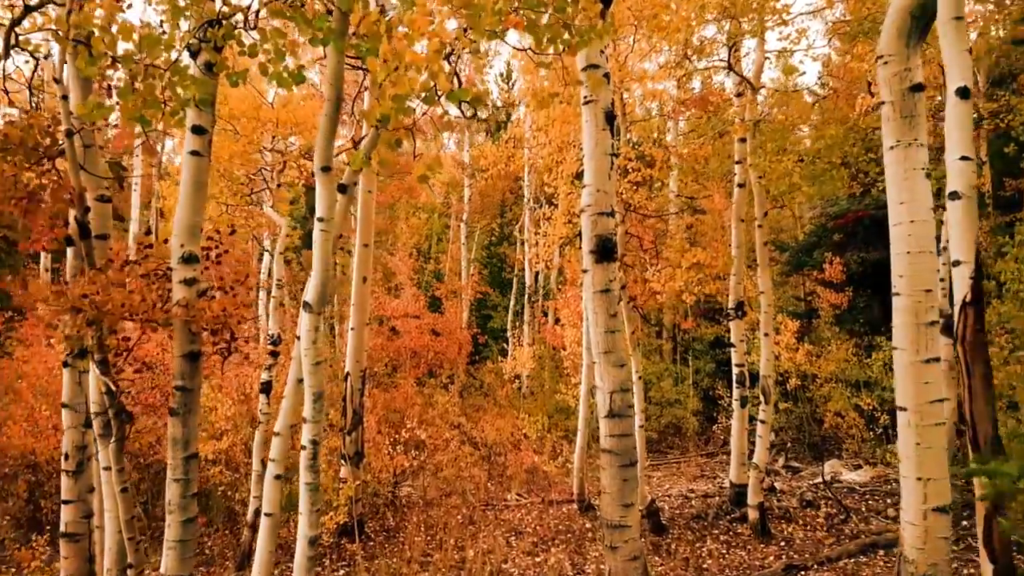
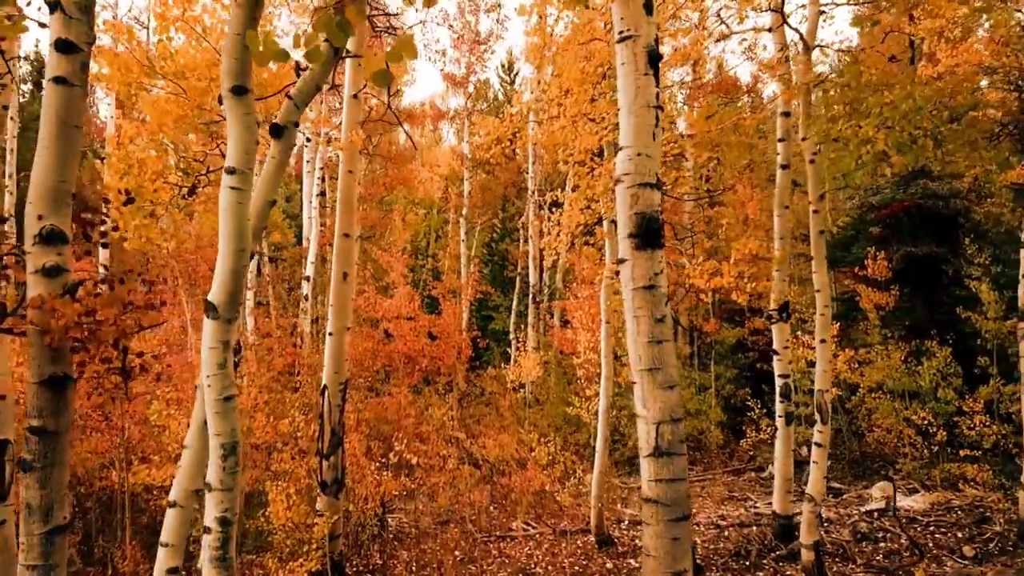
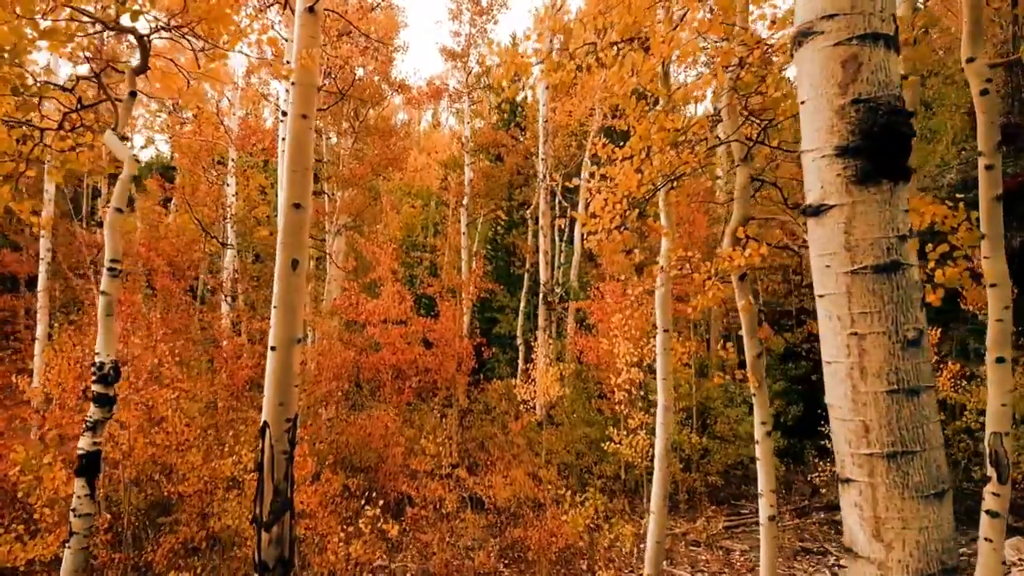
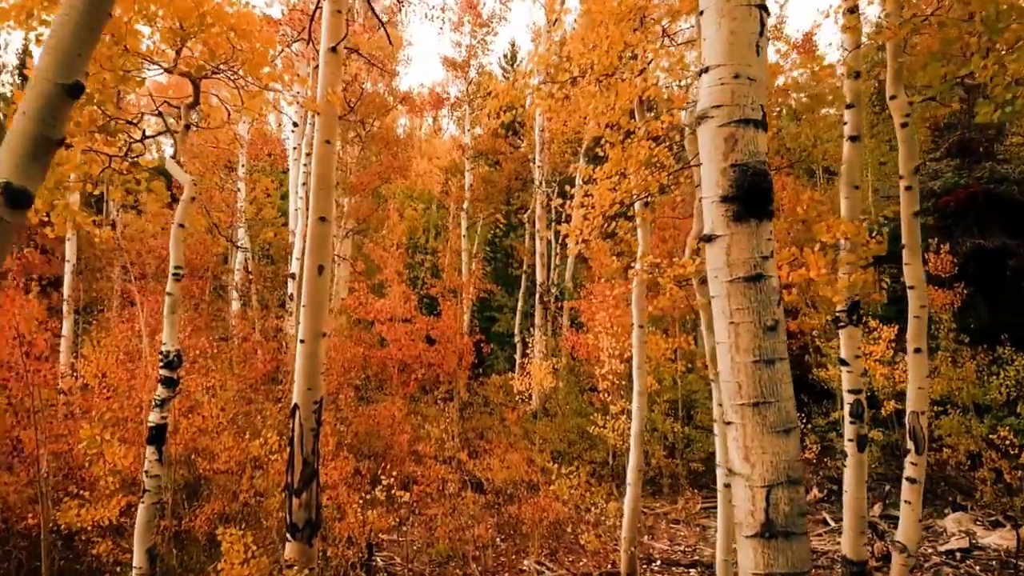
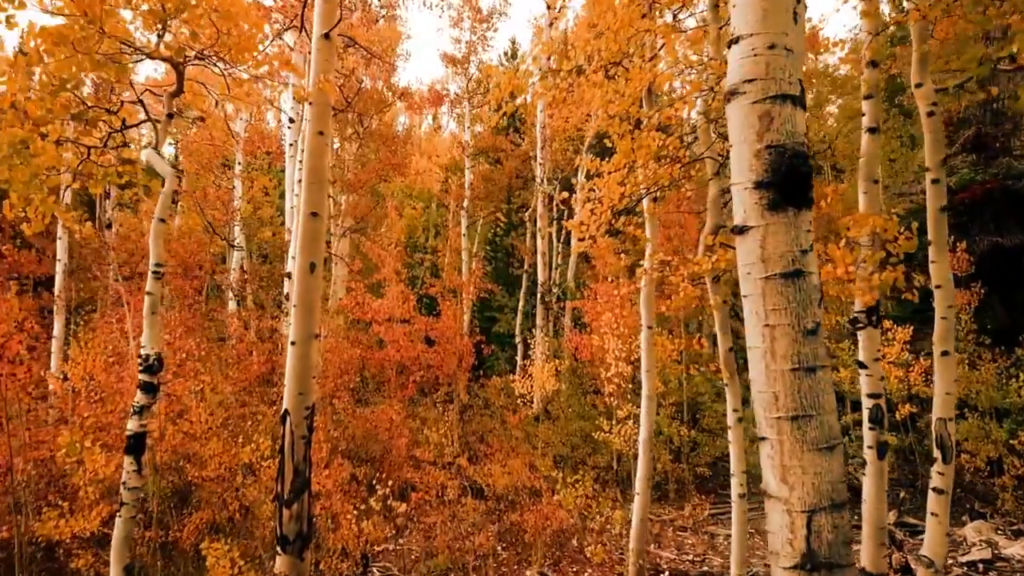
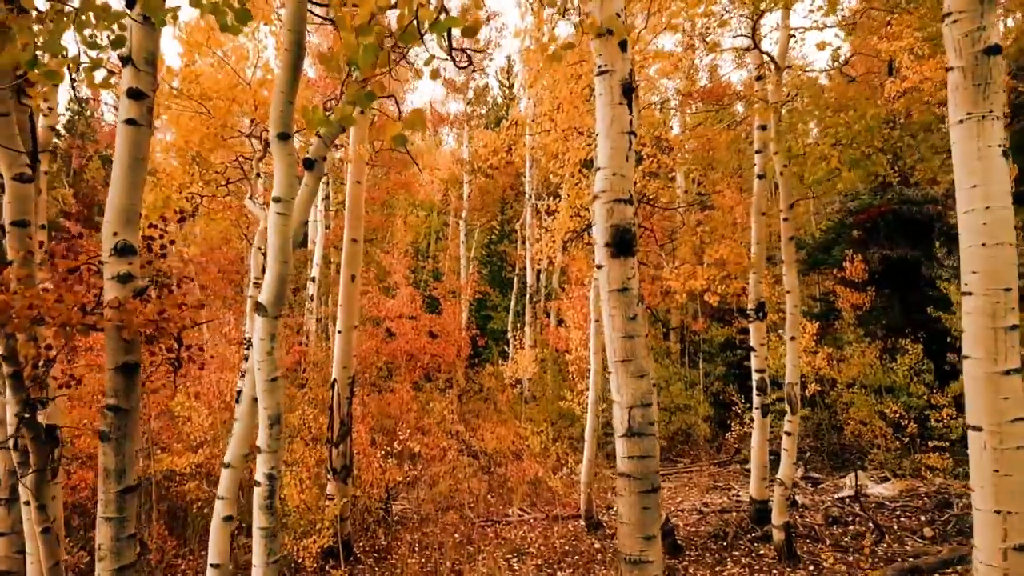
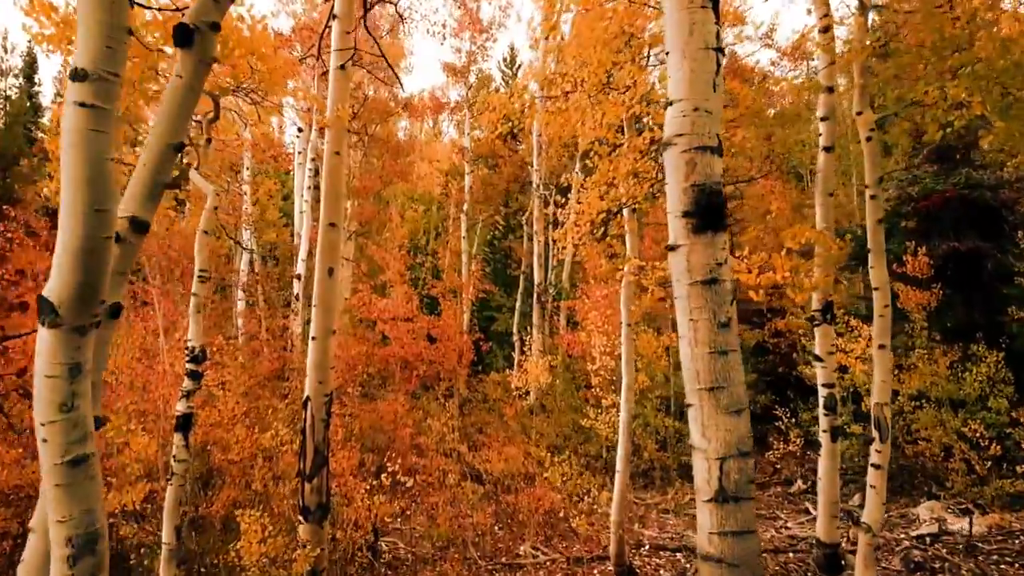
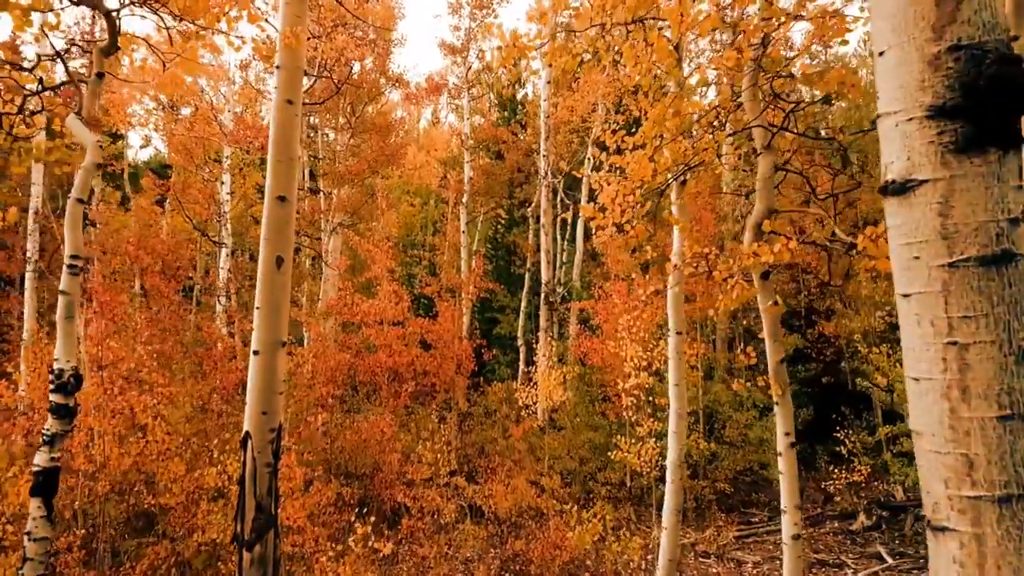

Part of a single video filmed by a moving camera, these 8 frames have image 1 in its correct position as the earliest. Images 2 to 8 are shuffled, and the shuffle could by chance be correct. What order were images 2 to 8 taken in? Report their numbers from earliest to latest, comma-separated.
6, 2, 7, 4, 5, 3, 8
